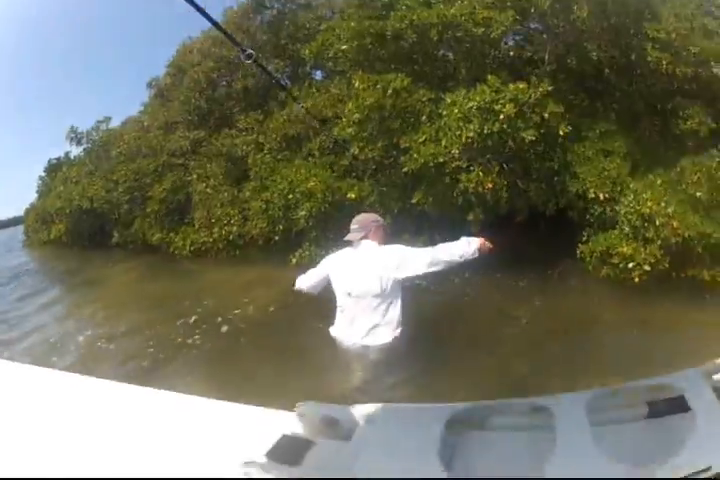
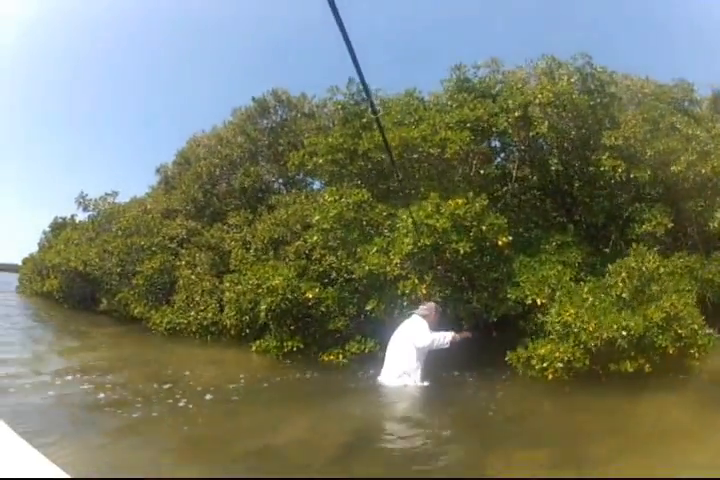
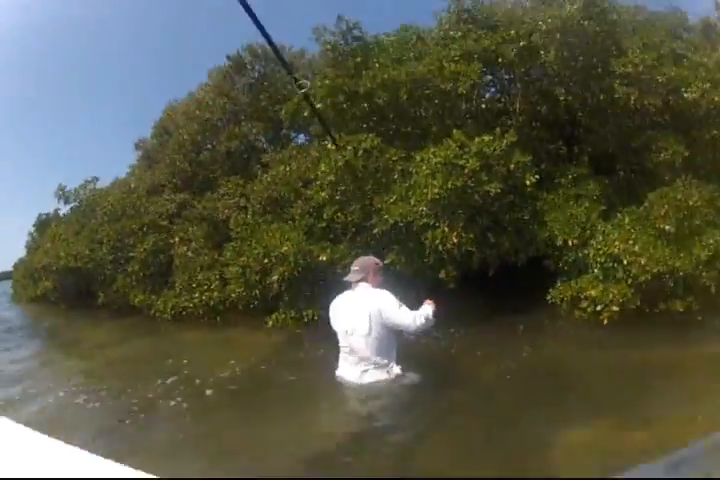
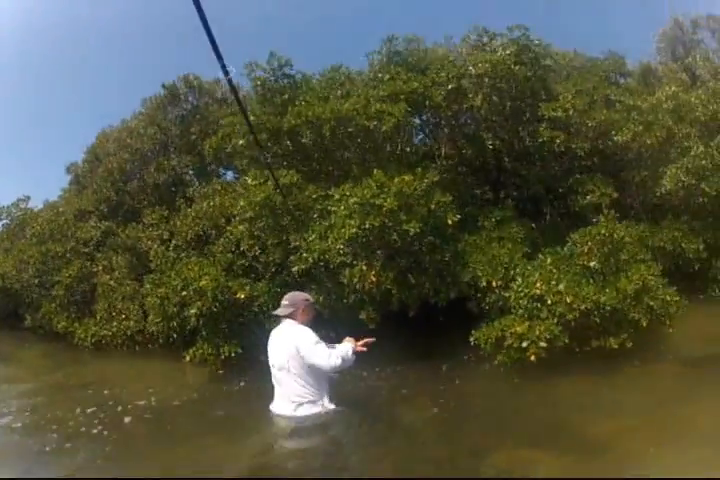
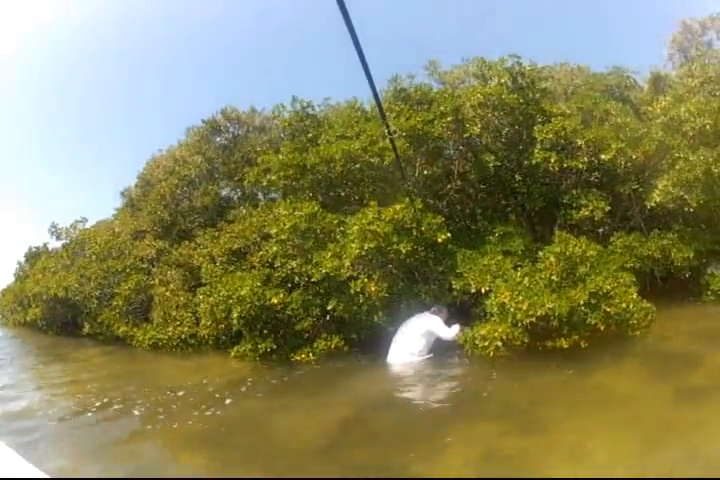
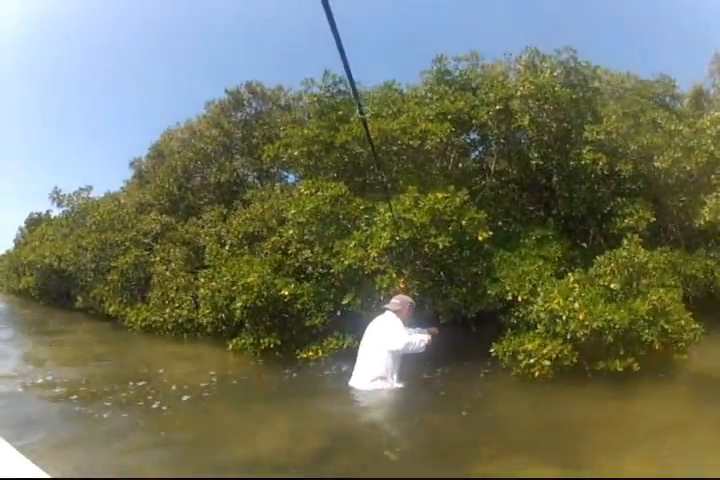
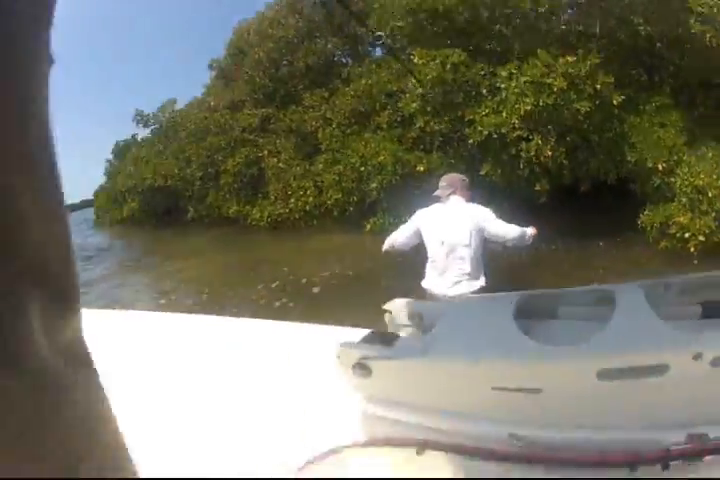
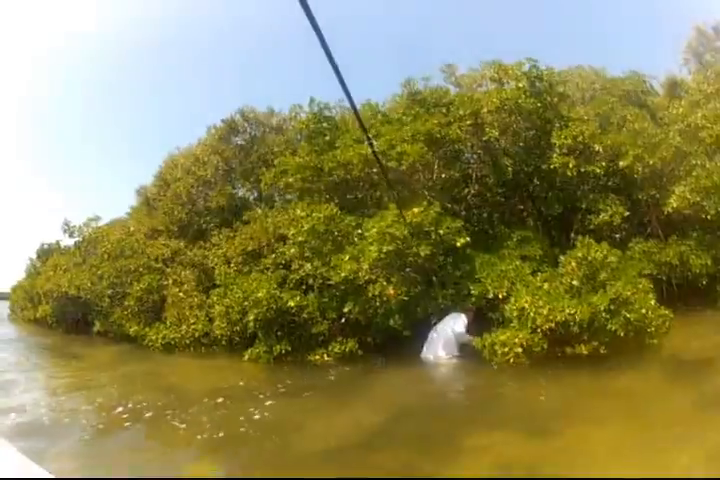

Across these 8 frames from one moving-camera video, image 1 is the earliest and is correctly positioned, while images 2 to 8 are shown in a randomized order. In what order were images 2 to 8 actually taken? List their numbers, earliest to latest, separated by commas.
7, 3, 4, 6, 2, 5, 8
